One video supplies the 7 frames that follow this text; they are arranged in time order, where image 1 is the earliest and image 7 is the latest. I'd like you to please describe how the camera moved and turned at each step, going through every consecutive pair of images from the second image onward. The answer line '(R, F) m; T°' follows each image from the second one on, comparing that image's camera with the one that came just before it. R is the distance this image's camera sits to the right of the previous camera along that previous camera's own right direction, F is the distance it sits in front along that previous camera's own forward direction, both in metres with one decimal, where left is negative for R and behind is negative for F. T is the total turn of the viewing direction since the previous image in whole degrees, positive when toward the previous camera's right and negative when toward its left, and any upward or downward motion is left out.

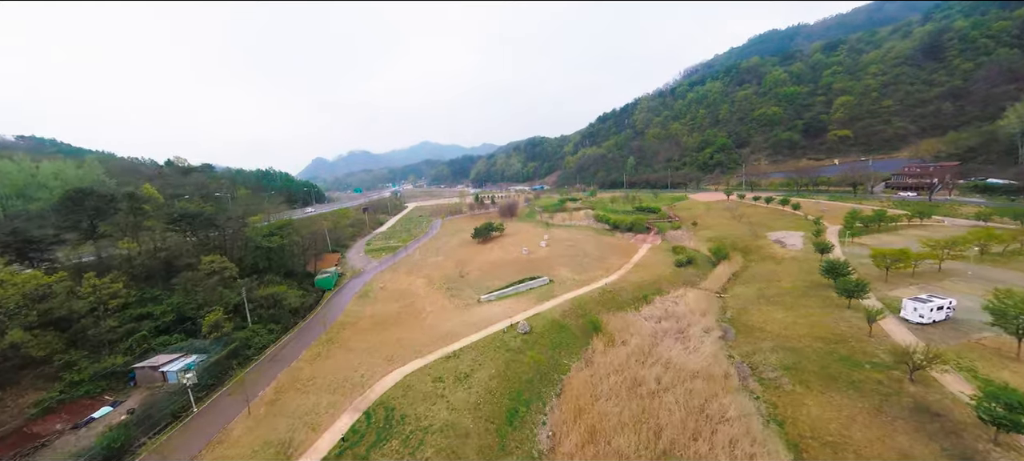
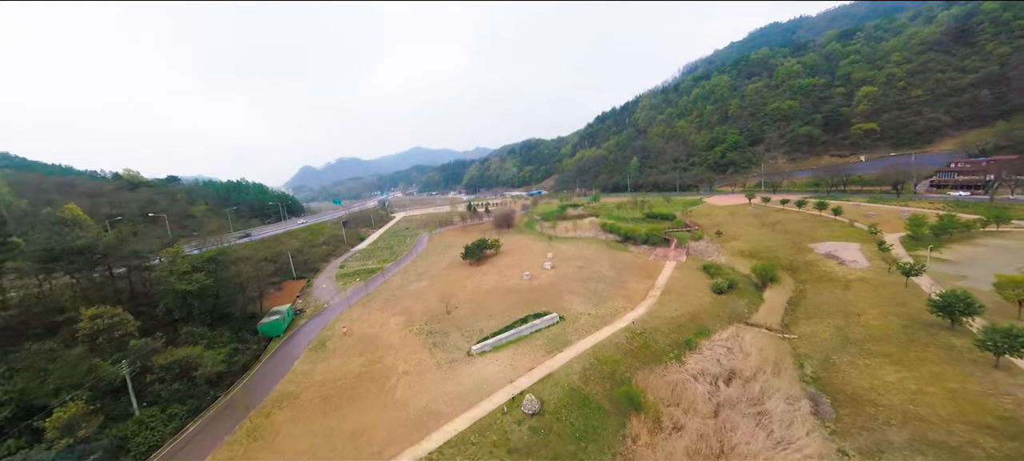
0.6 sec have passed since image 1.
(-0.1, +7.0) m; 0°
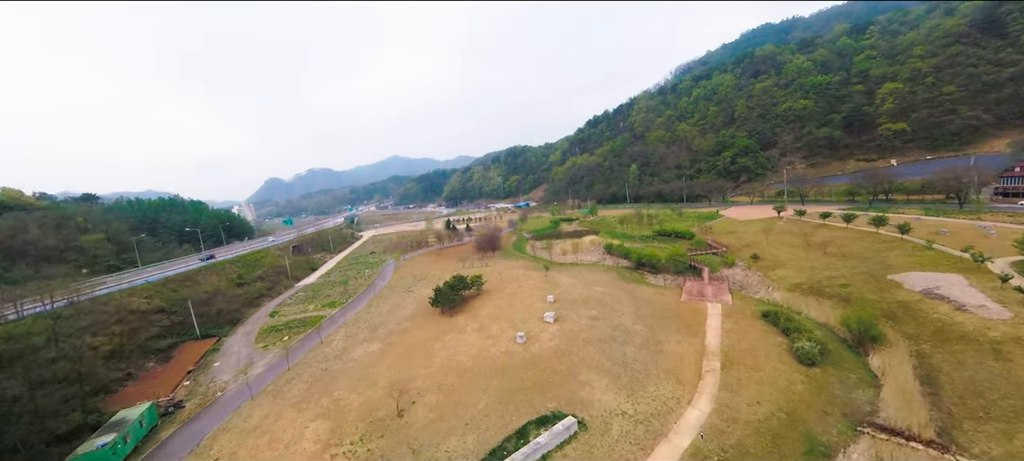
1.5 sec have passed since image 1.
(-0.1, +9.7) m; +2°
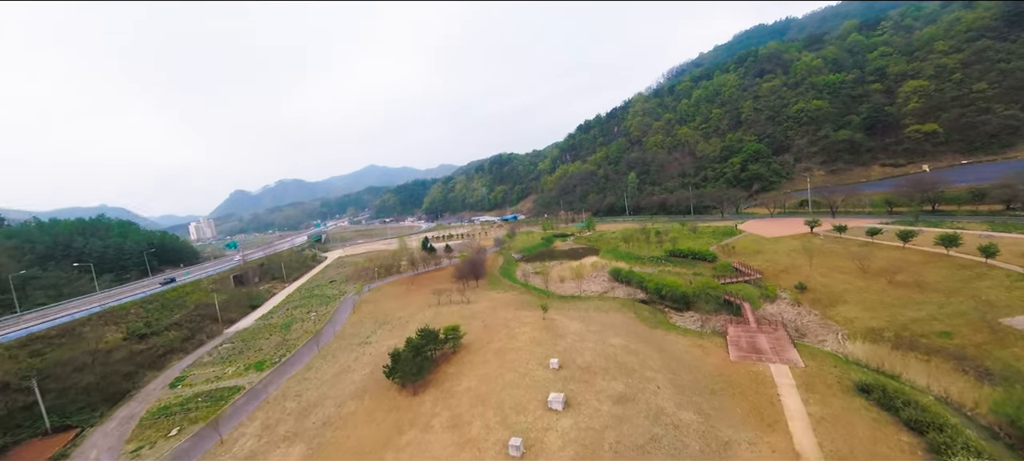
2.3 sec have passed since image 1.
(0.0, +7.7) m; +2°
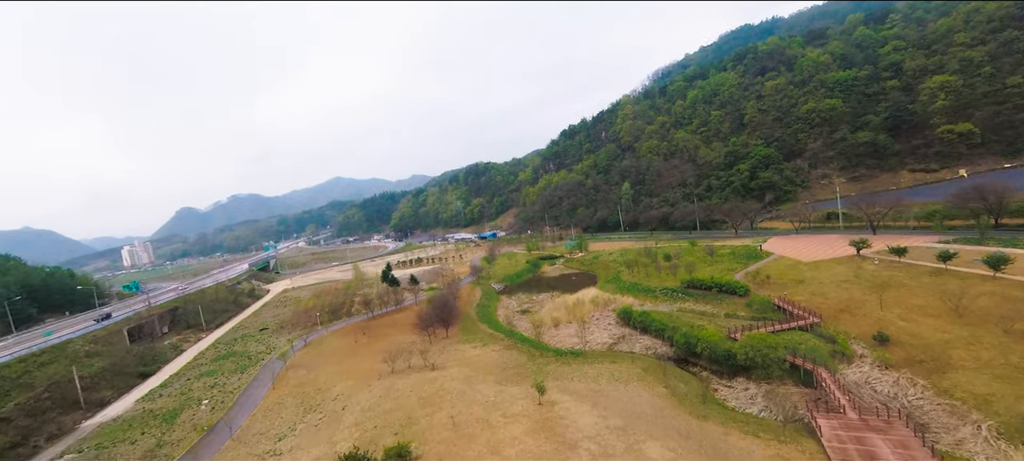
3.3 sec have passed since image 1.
(0.0, +8.5) m; +2°
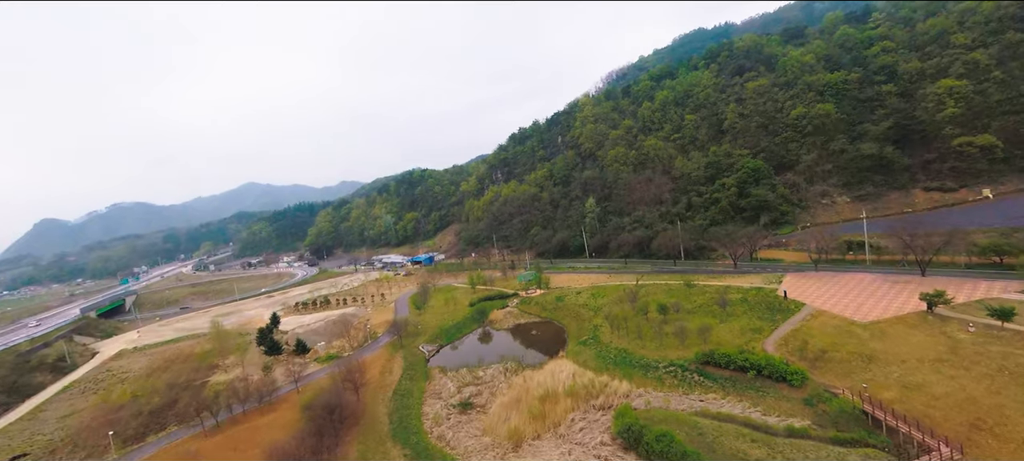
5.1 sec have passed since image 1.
(+0.5, +11.7) m; +7°
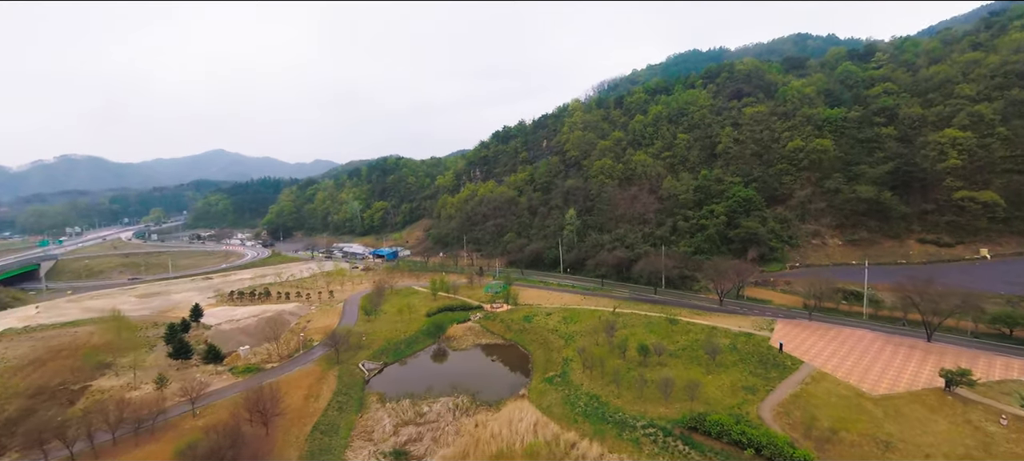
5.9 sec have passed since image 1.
(+0.1, +3.9) m; +3°
